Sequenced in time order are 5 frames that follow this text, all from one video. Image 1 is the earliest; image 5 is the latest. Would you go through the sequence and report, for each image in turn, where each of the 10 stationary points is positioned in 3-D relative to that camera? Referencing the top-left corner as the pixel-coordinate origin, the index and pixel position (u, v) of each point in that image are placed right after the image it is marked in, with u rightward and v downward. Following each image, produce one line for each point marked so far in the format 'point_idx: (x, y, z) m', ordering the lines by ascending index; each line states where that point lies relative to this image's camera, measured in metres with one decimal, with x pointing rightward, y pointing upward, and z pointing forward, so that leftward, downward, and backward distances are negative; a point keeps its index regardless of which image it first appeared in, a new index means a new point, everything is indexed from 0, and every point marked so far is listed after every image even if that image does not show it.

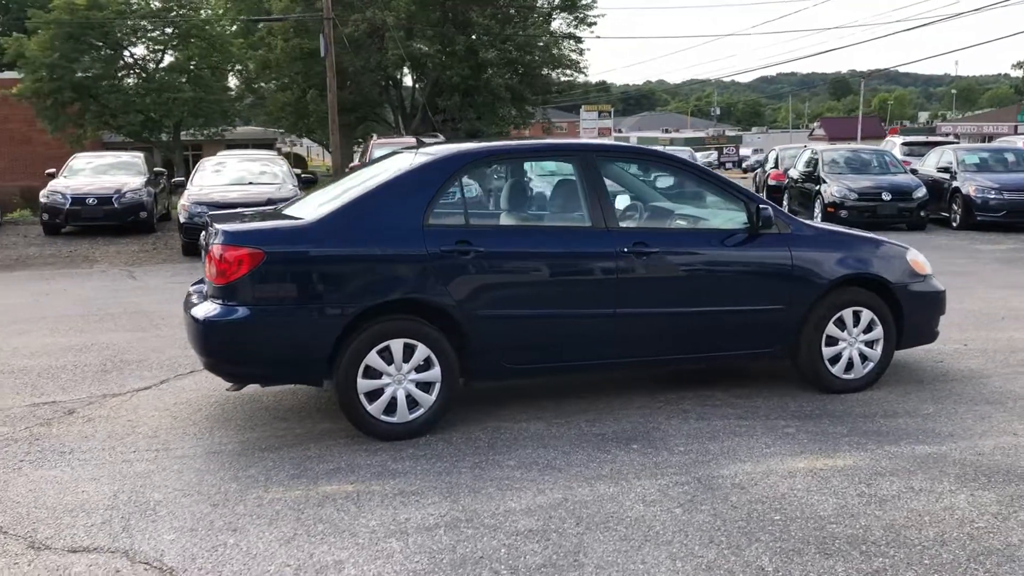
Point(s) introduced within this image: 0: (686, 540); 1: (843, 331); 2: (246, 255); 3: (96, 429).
0: (+0.7, -1.0, +3.8) m
1: (+2.2, -0.3, +6.1) m
2: (-1.5, +0.2, +5.0) m
3: (-2.5, -0.8, +5.7) m
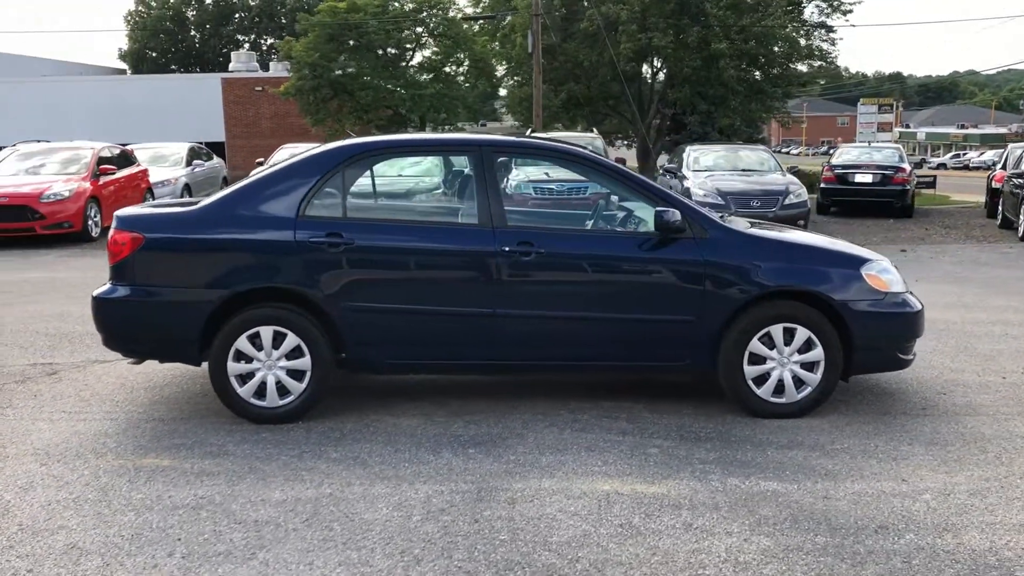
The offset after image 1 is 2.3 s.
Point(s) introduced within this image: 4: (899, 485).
0: (-0.5, -1.0, +3.7) m
1: (+1.5, -0.4, +5.5) m
2: (-2.2, +0.3, +5.4) m
3: (-3.1, -0.7, +6.4) m
4: (+1.8, -0.9, +4.5) m
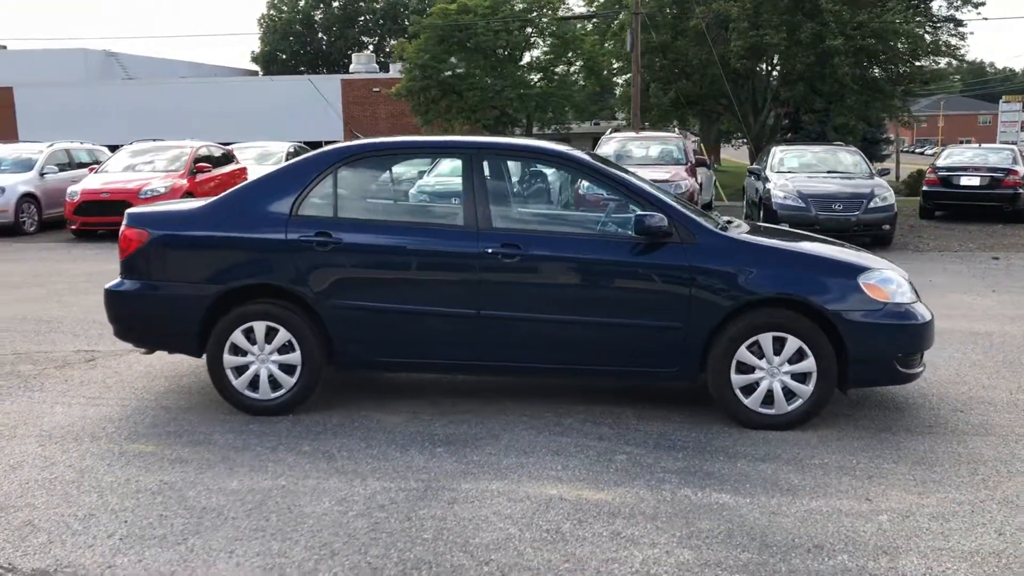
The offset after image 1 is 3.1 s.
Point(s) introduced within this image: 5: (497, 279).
0: (-0.9, -1.0, +3.8) m
1: (+1.4, -0.4, +5.4) m
2: (-2.3, +0.3, +5.7) m
3: (-3.1, -0.6, +6.8) m
4: (+1.6, -1.0, +4.3) m
5: (-0.1, +0.1, +5.5) m
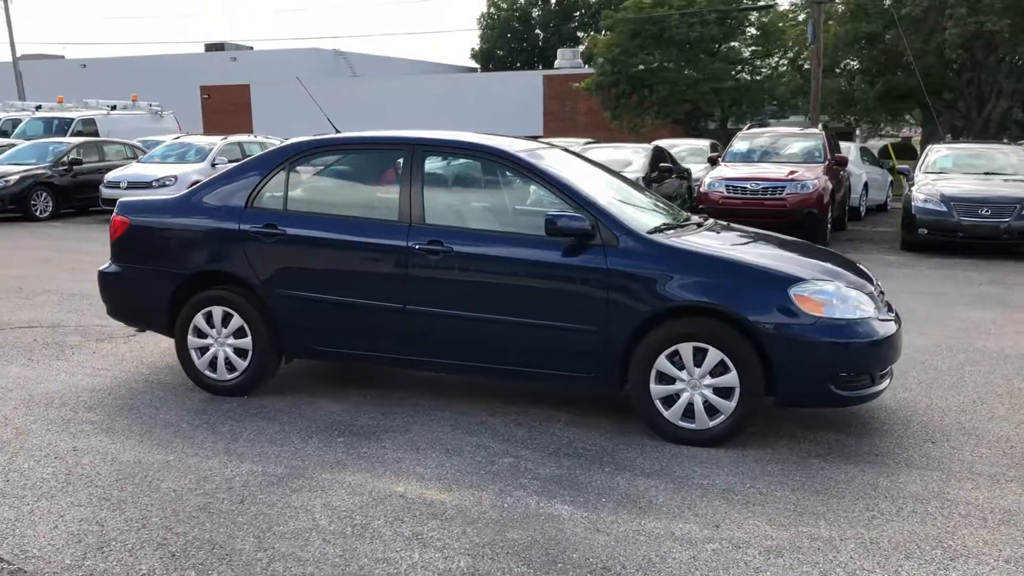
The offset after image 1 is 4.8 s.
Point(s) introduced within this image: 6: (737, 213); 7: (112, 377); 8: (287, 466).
0: (-1.7, -1.0, +4.1) m
1: (+0.9, -0.4, +5.1) m
2: (-2.6, +0.4, +6.2) m
3: (-3.2, -0.5, +7.4) m
4: (+0.8, -1.0, +4.0) m
5: (-0.5, +0.1, +5.5) m
6: (+3.6, +1.2, +15.0) m
7: (-2.8, -0.6, +6.6) m
8: (-1.1, -0.9, +4.7) m
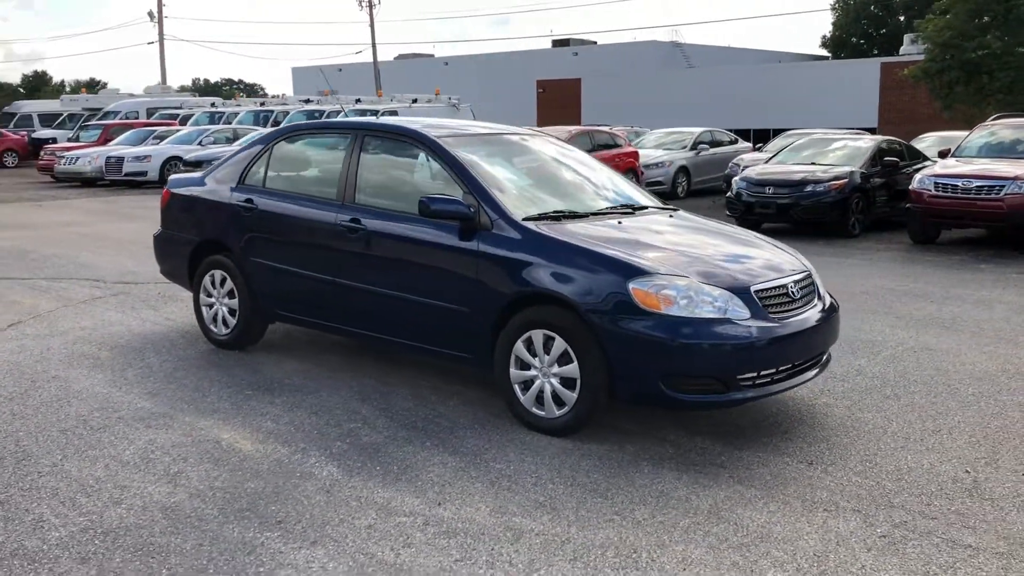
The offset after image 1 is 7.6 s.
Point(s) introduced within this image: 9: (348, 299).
0: (-2.7, -0.7, +5.0) m
1: (+0.1, -0.4, +5.0) m
2: (-2.7, +0.7, +7.3) m
3: (-2.9, -0.2, +8.7) m
4: (-0.4, -0.9, +4.1) m
5: (-1.0, +0.2, +6.0) m
6: (+6.2, +1.1, +13.4) m
7: (-2.8, -0.3, +7.7) m
8: (-1.9, -0.7, +5.4) m
9: (-1.0, -0.1, +6.0) m
